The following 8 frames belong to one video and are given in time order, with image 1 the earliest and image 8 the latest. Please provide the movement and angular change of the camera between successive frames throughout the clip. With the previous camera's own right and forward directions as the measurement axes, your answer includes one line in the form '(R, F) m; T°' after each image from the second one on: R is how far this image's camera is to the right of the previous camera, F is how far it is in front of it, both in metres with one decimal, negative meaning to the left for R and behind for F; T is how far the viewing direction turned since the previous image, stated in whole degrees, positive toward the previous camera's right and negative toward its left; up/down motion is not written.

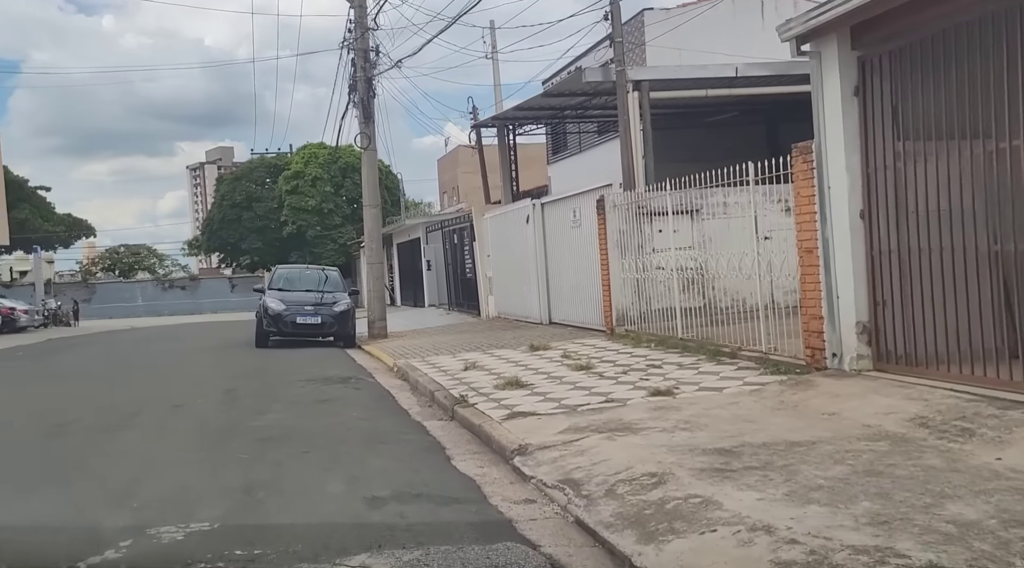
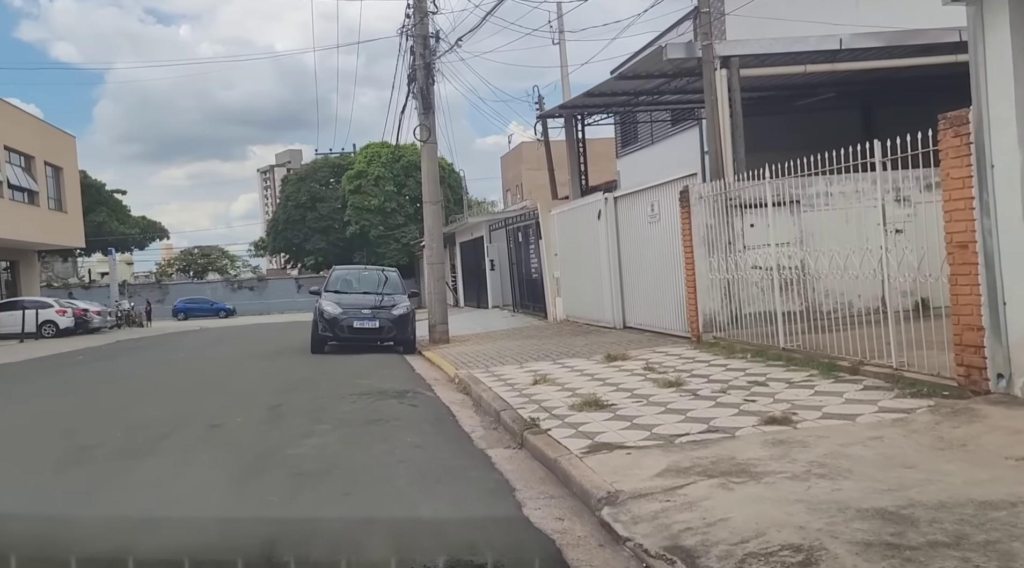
(-0.1, +1.2) m; -4°
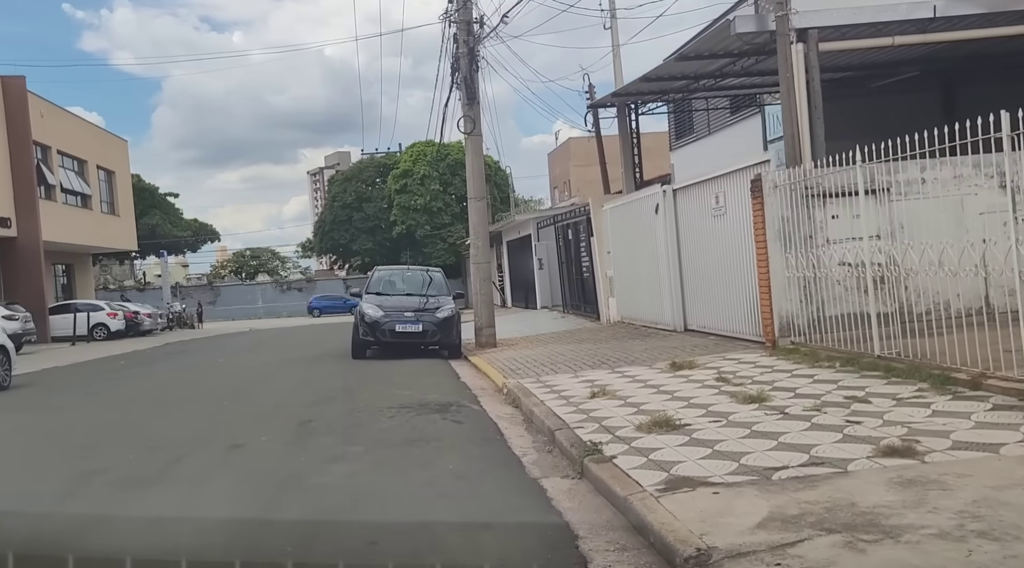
(-0.1, +0.9) m; -3°
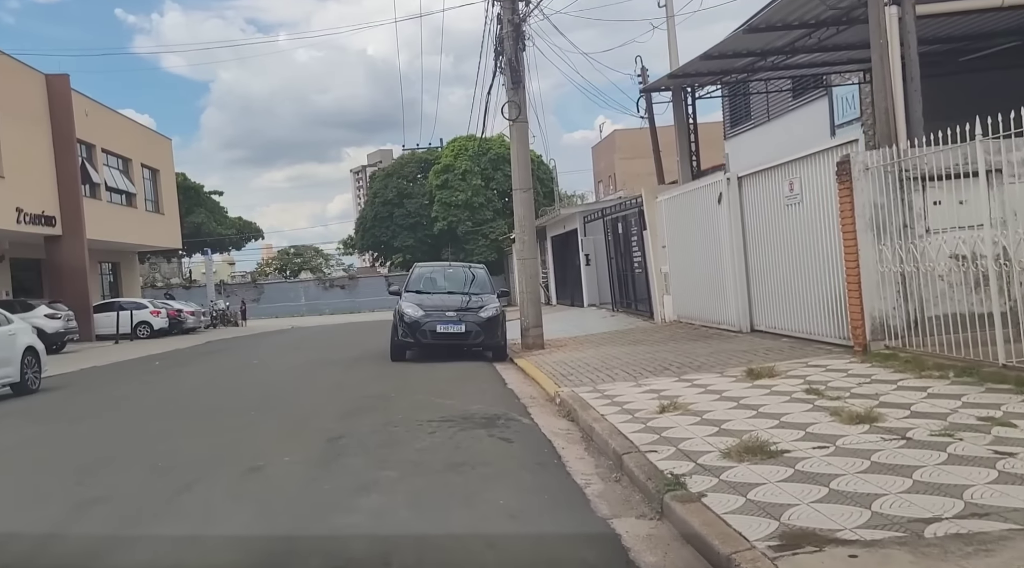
(-0.1, +1.0) m; -3°
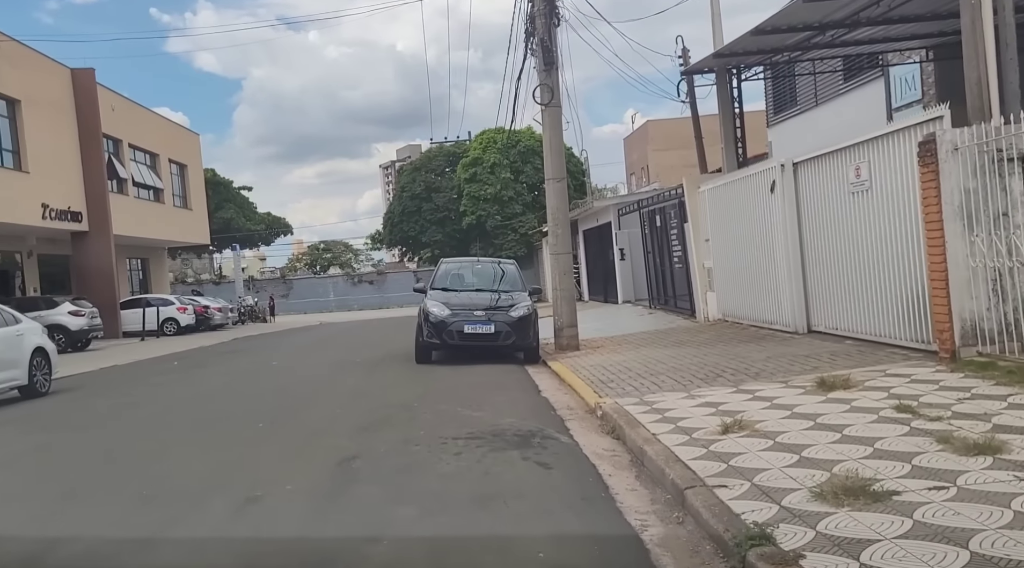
(-0.1, +0.9) m; -2°
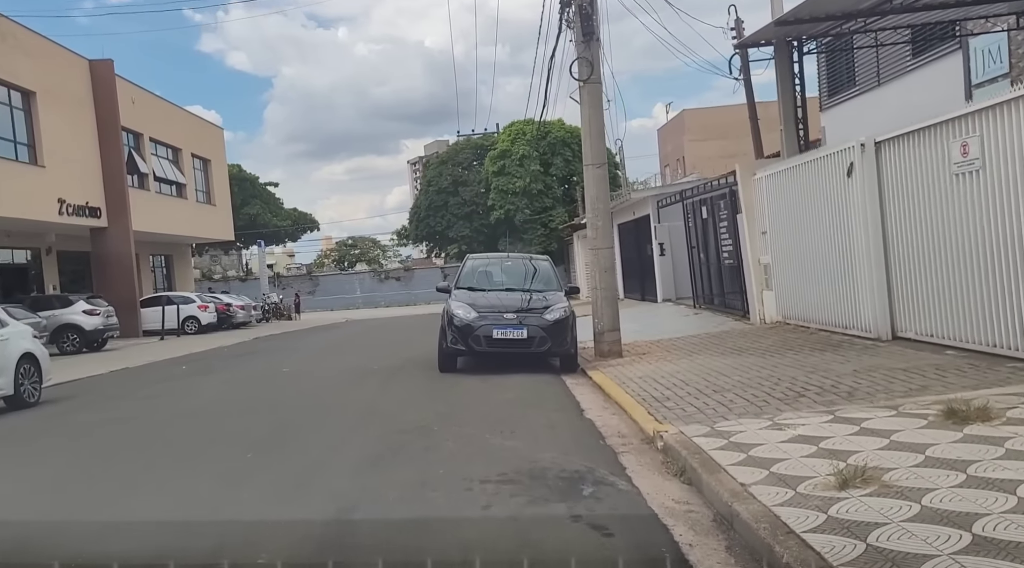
(-0.1, +1.4) m; -2°
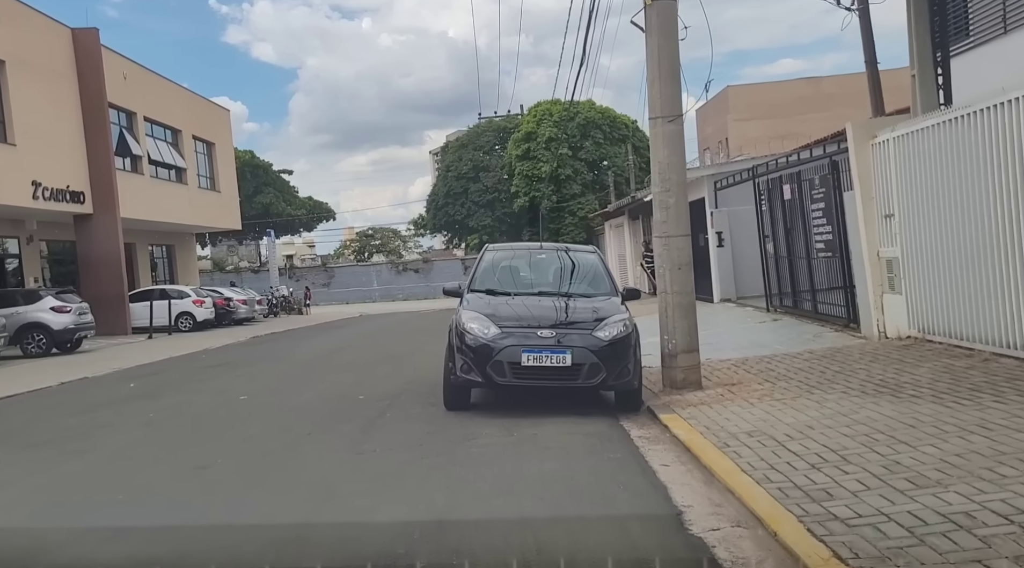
(-0.1, +3.4) m; -2°
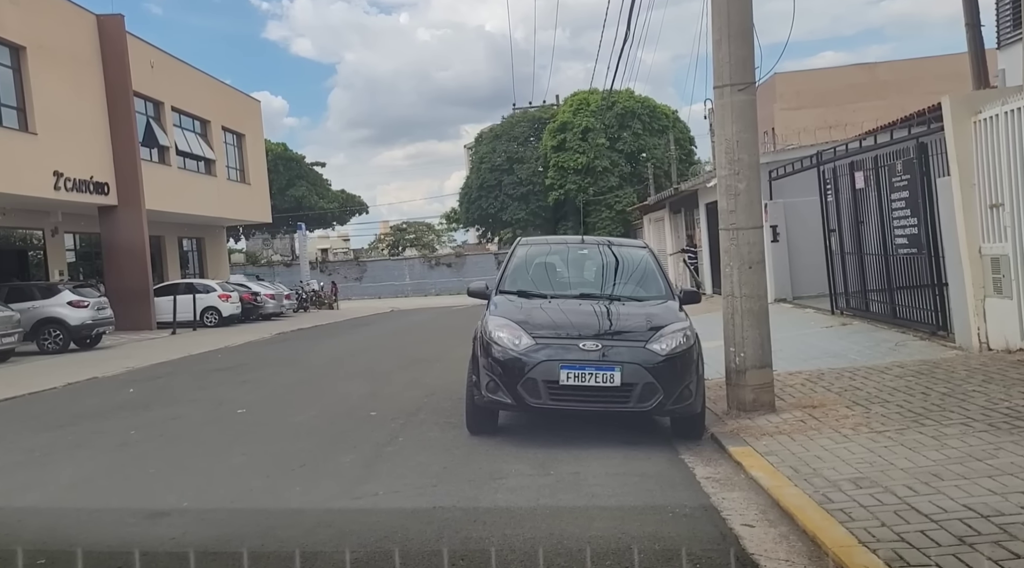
(0.0, +1.3) m; -2°
